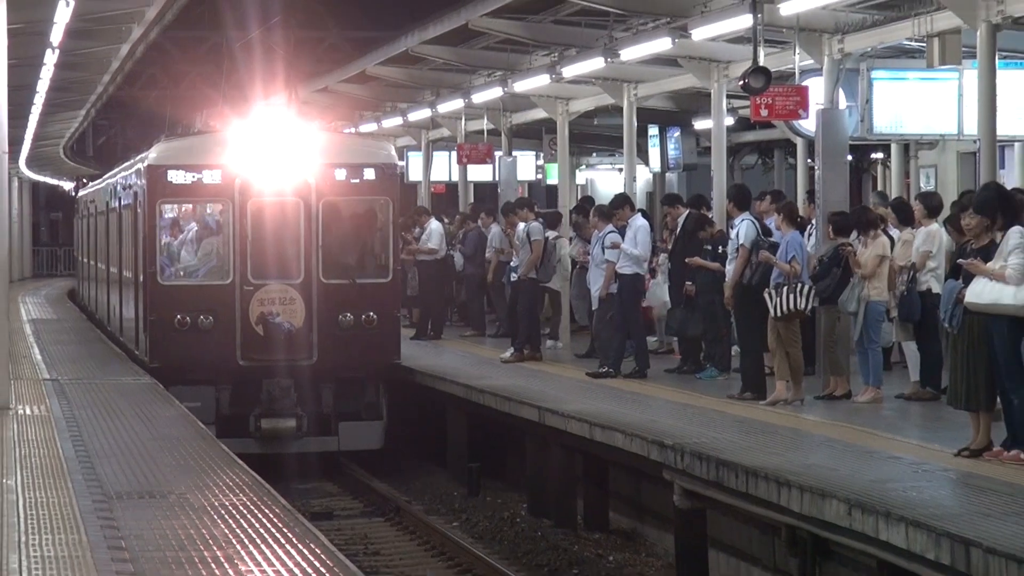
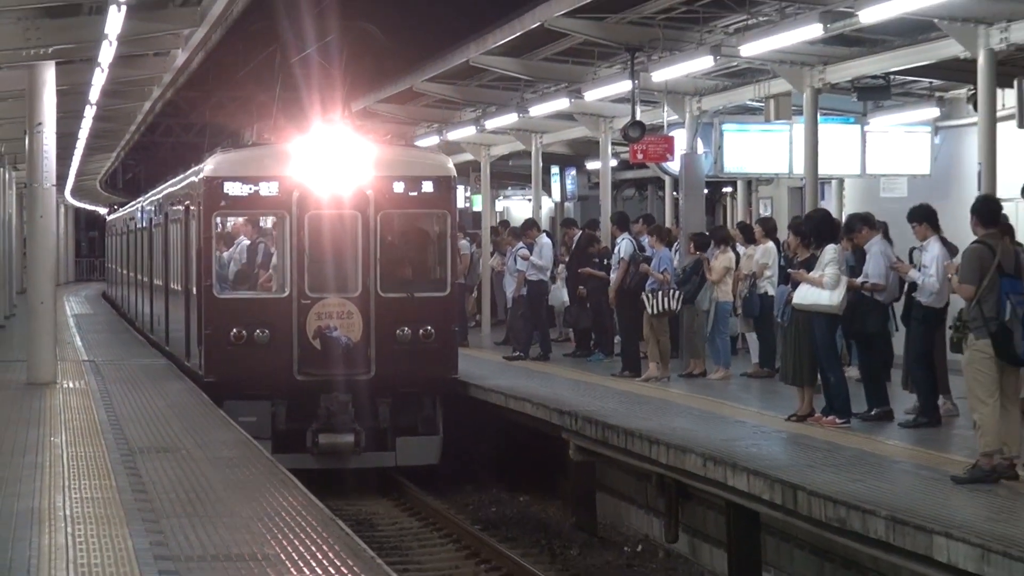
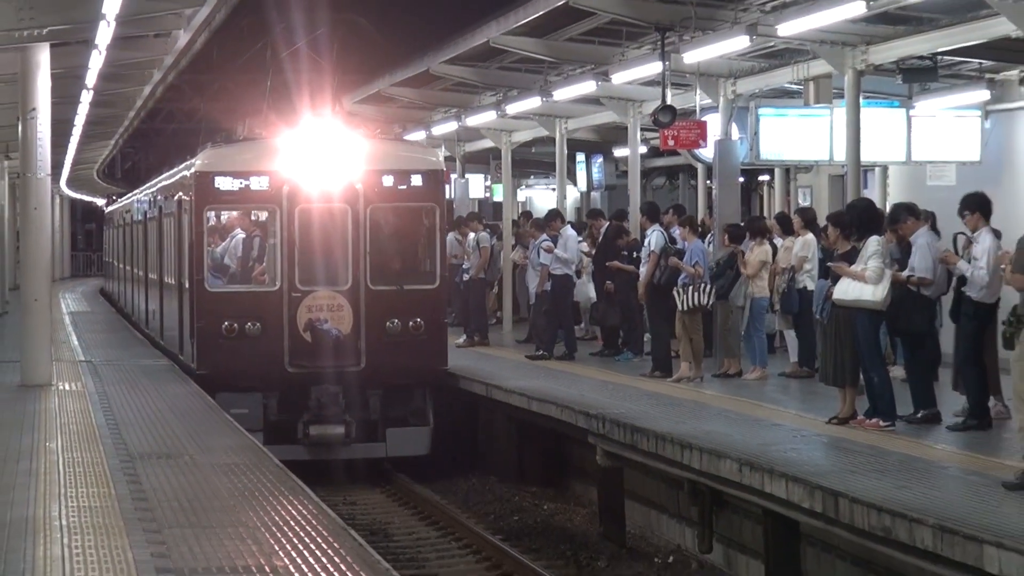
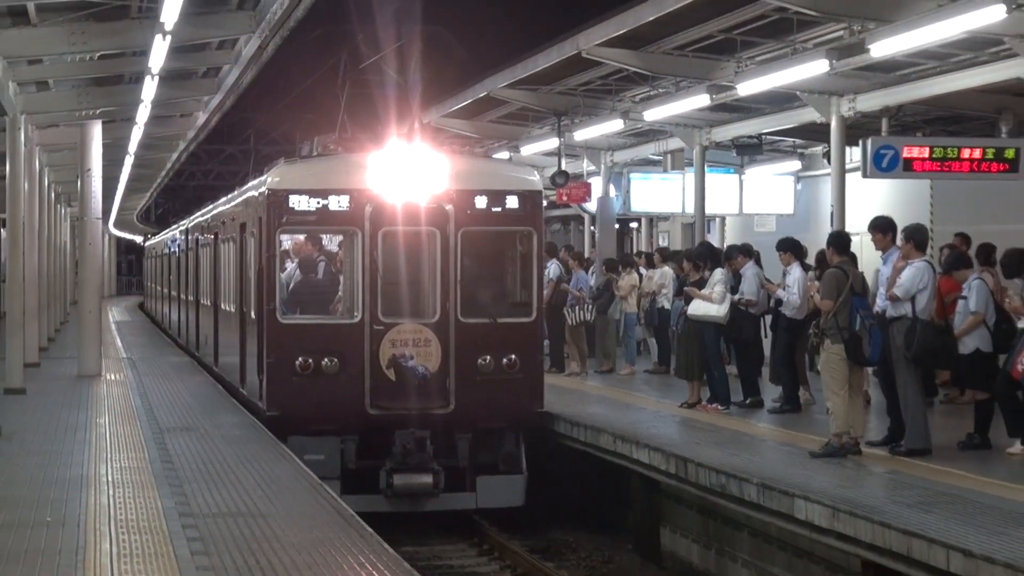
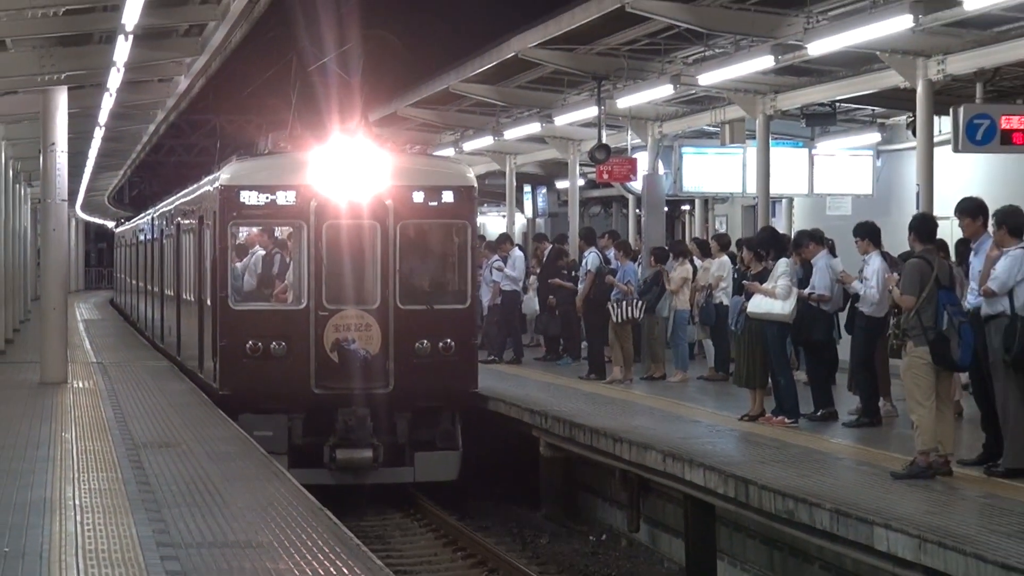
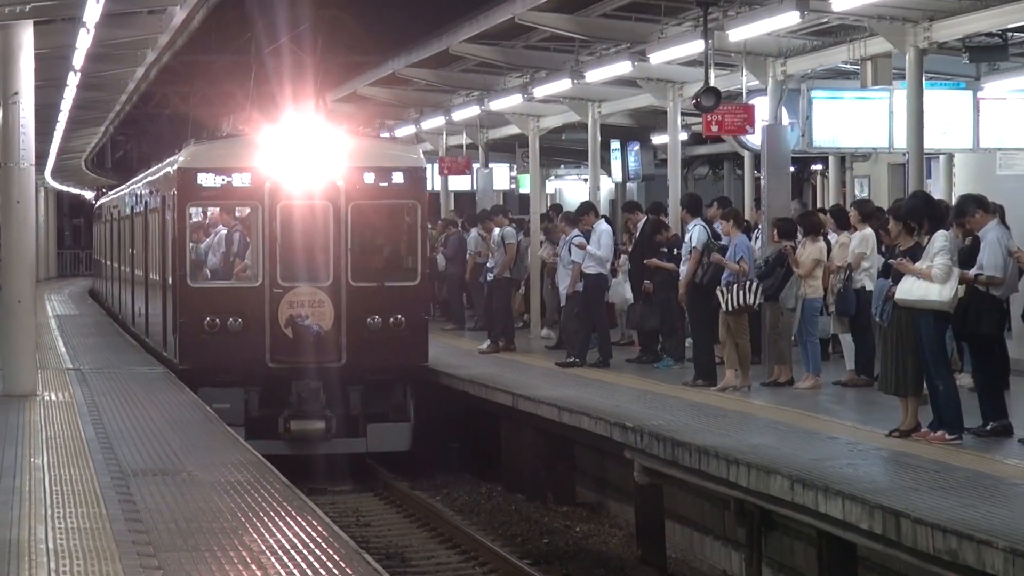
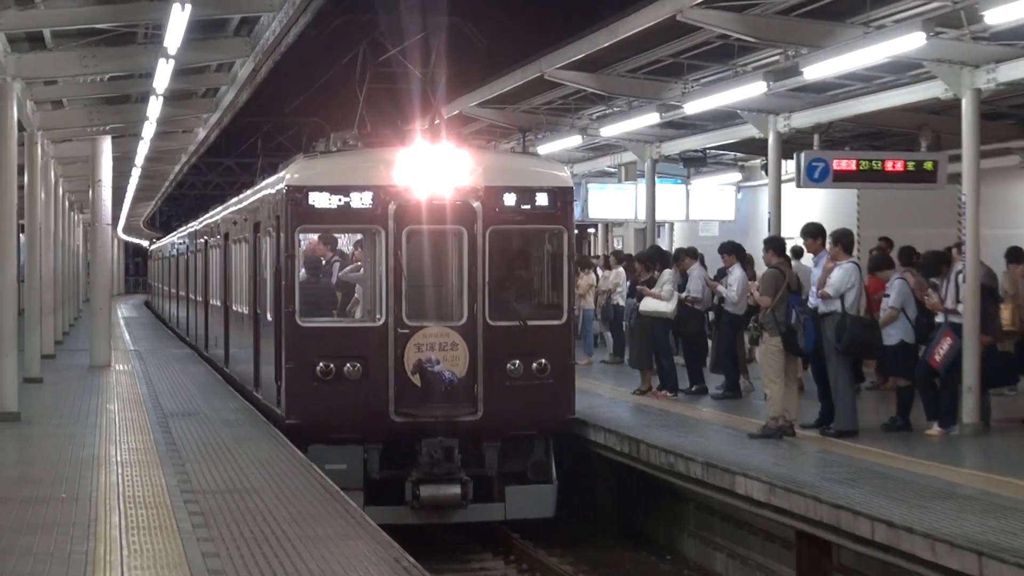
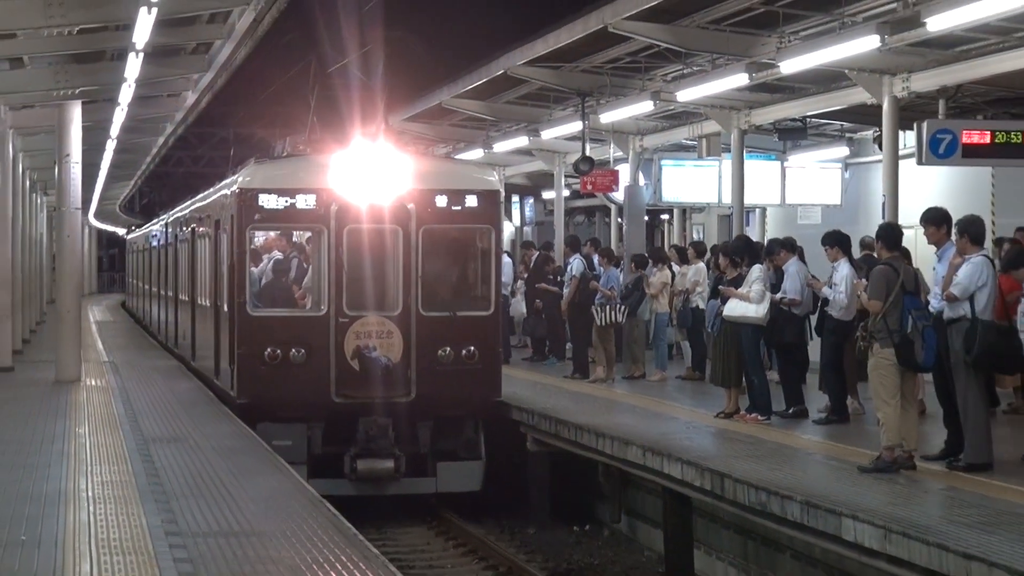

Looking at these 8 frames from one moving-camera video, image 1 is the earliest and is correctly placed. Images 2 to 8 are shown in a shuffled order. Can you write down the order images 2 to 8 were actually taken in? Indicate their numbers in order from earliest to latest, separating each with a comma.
6, 3, 2, 5, 8, 4, 7
